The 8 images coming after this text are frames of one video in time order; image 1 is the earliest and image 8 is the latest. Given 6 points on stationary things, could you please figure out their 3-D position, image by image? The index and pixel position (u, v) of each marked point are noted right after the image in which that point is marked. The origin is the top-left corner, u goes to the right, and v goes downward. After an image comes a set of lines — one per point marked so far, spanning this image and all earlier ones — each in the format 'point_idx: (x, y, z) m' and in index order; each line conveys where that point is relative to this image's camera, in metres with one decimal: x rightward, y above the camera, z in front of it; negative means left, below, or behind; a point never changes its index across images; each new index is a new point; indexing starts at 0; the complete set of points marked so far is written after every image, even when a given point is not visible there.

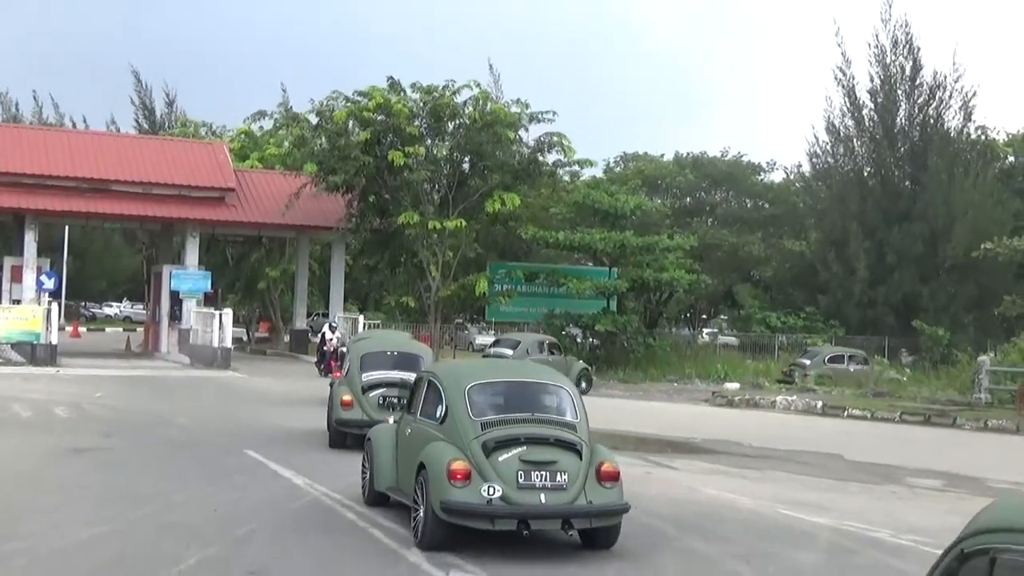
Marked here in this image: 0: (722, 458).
0: (+2.4, -2.0, +15.4) m
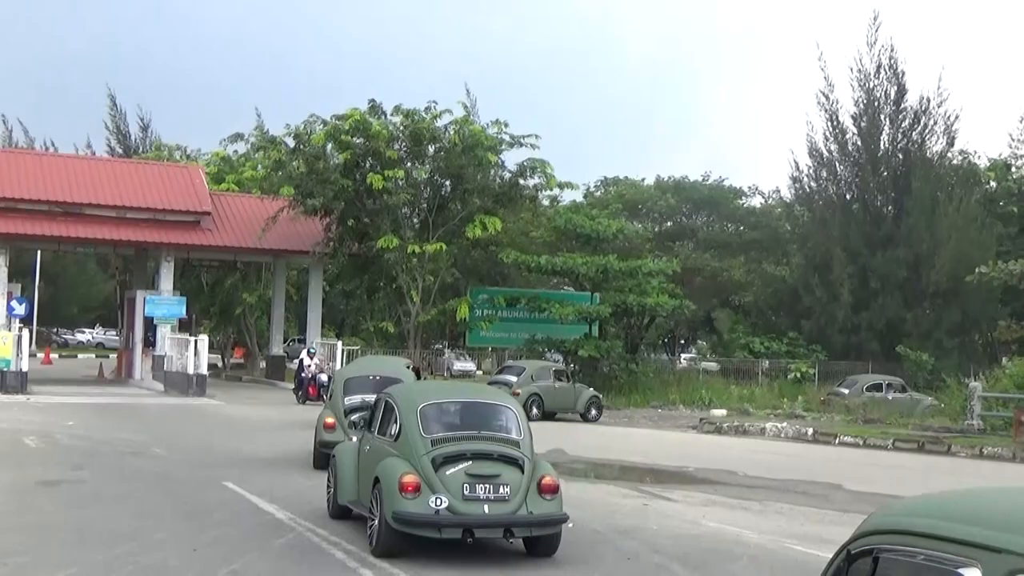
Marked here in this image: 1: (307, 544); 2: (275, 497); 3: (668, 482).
0: (+2.3, -2.2, +14.9) m
1: (-1.5, -1.8, +9.7) m
2: (-2.2, -1.9, +12.2) m
3: (+1.9, -2.3, +16.0) m
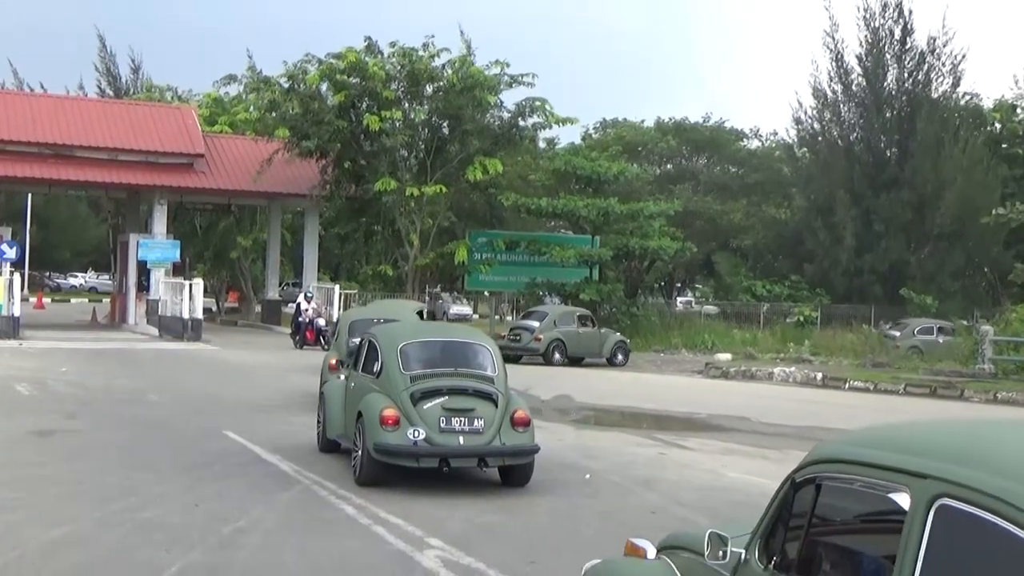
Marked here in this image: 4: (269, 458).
0: (+2.4, -1.6, +14.4) m
1: (-1.4, -1.4, +9.2) m
2: (-2.1, -1.4, +11.8) m
3: (+1.9, -1.6, +15.6) m
4: (-2.0, -1.4, +10.9) m
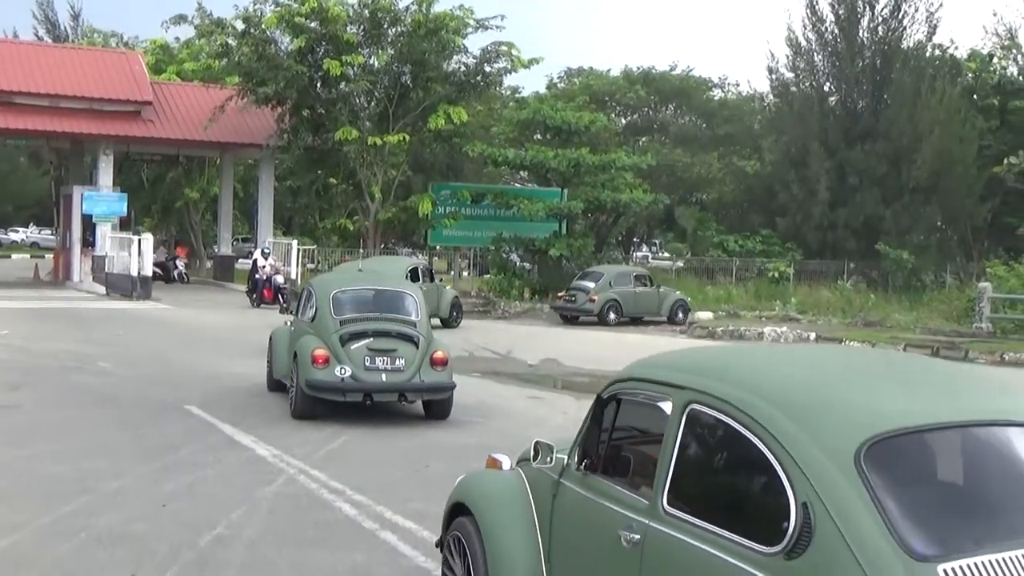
0: (+2.3, -1.2, +13.2) m
1: (-1.2, -1.2, +7.8) m
2: (-2.0, -1.1, +10.3) m
3: (+1.8, -1.2, +14.3) m
4: (-1.9, -1.1, +9.5) m
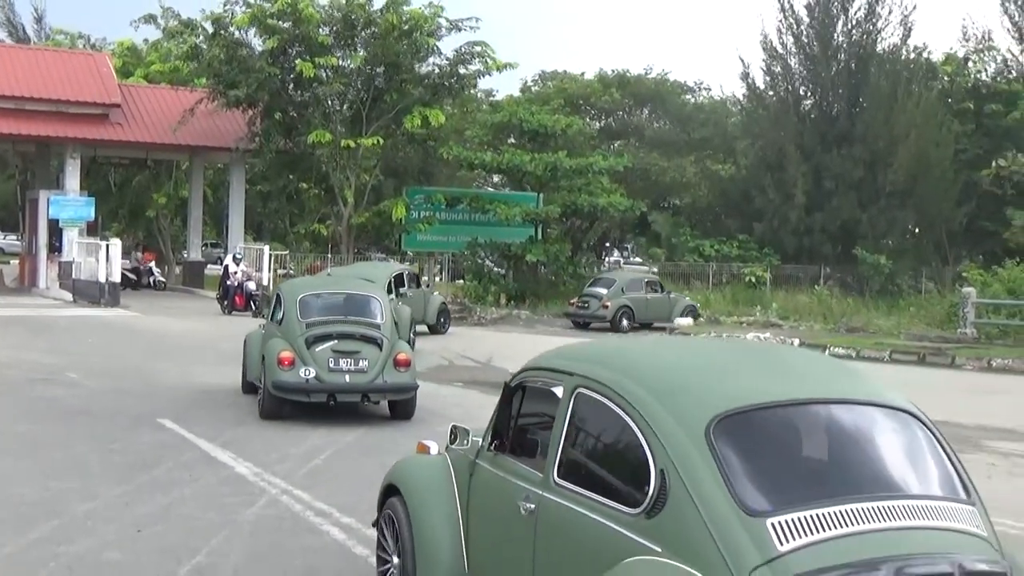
0: (+2.2, -1.2, +12.8) m
1: (-1.2, -1.2, +7.3) m
2: (-2.1, -1.1, +9.8) m
3: (+1.7, -1.2, +13.9) m
4: (-1.9, -1.1, +9.0) m
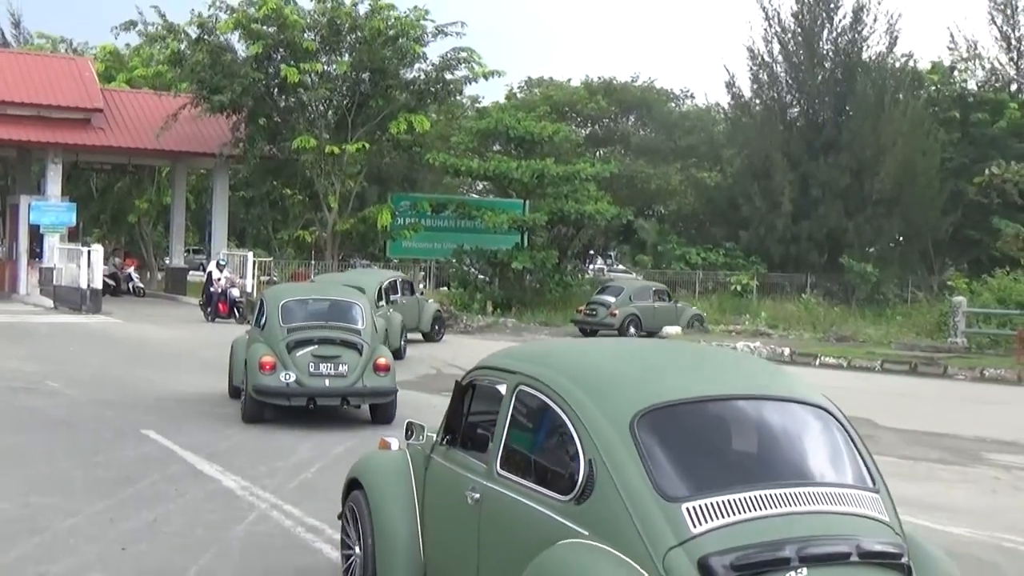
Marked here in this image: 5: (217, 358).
0: (+2.1, -1.3, +12.6) m
1: (-1.2, -1.3, +7.1) m
2: (-2.1, -1.2, +9.6) m
3: (+1.6, -1.3, +13.6) m
4: (-2.0, -1.2, +8.7) m
5: (-4.1, -1.0, +18.8) m
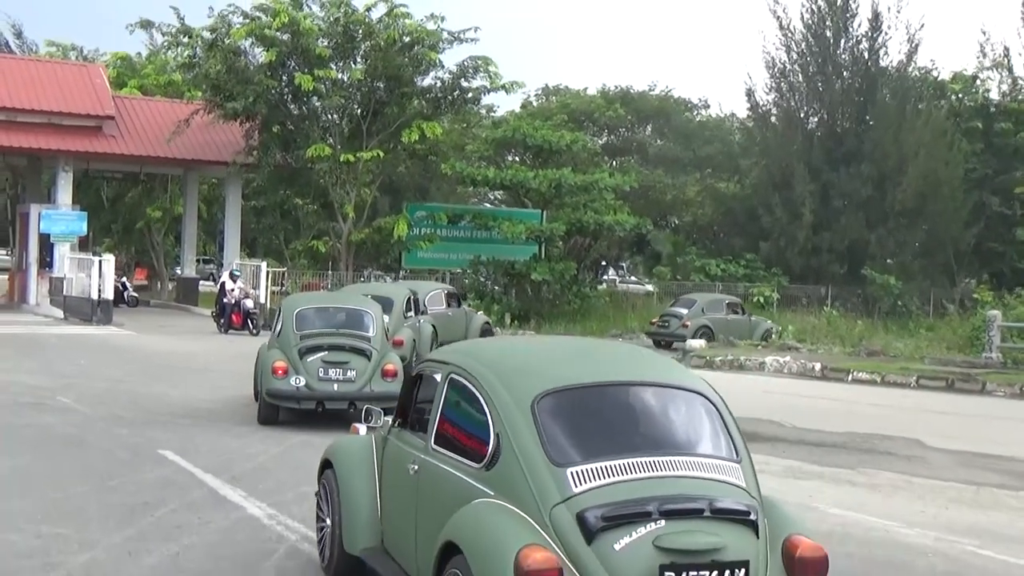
0: (+2.4, -1.4, +12.0) m
1: (-1.0, -1.3, +6.5) m
2: (-1.8, -1.3, +9.0) m
3: (+1.9, -1.4, +13.1) m
4: (-1.7, -1.3, +8.2) m
5: (-3.8, -1.1, +18.3) m
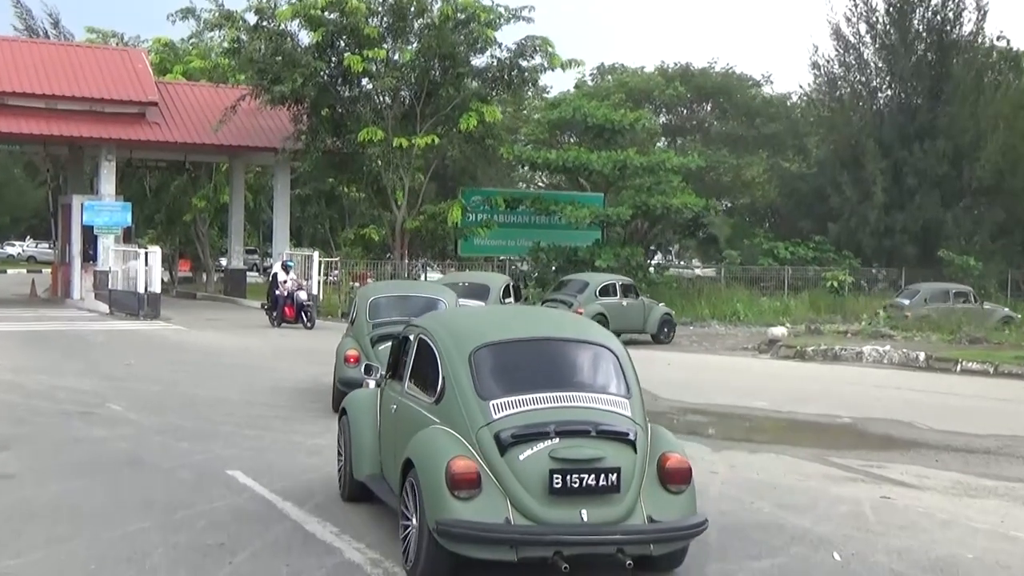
0: (+3.2, -1.3, +10.5) m
1: (-0.3, -1.3, +5.1) m
2: (-1.1, -1.2, +7.6) m
3: (+2.8, -1.3, +11.6) m
4: (-1.0, -1.3, +6.8) m
5: (-2.8, -1.0, +16.9) m
